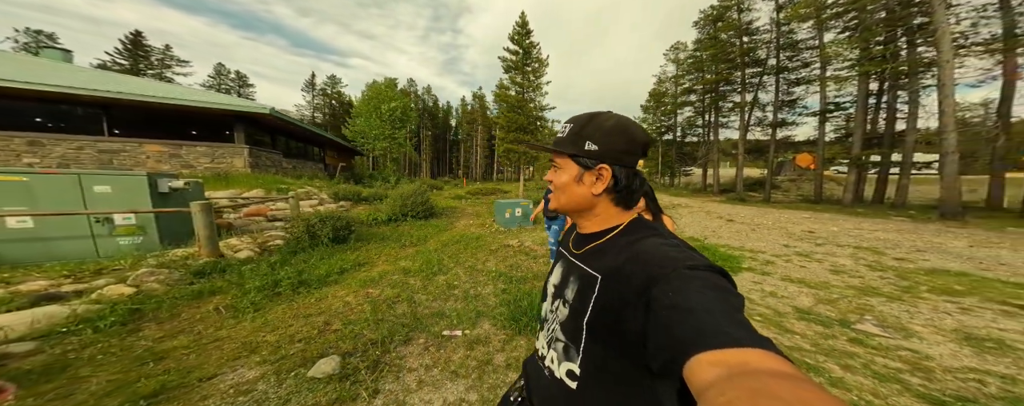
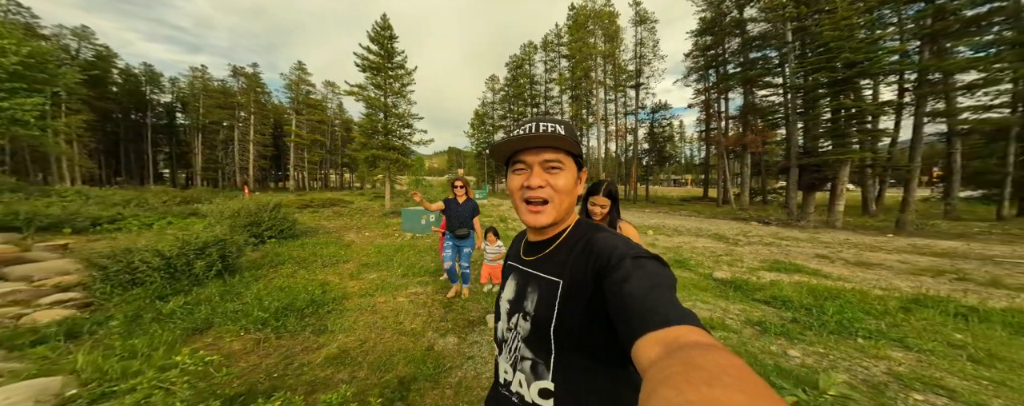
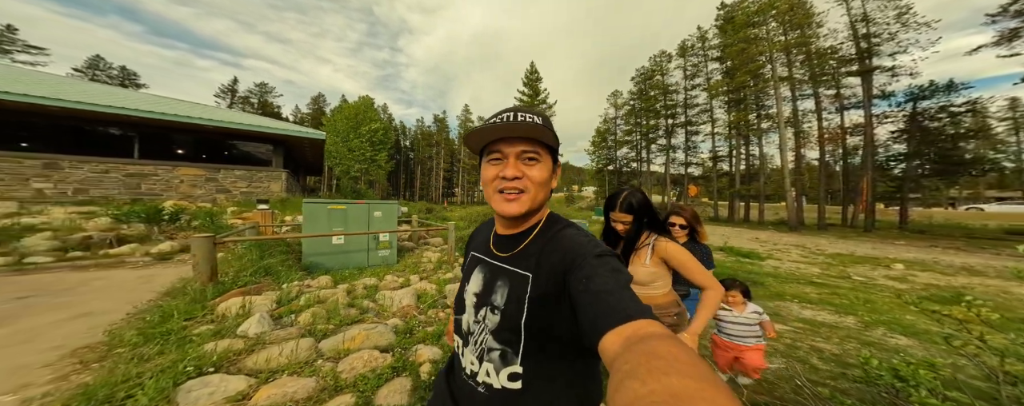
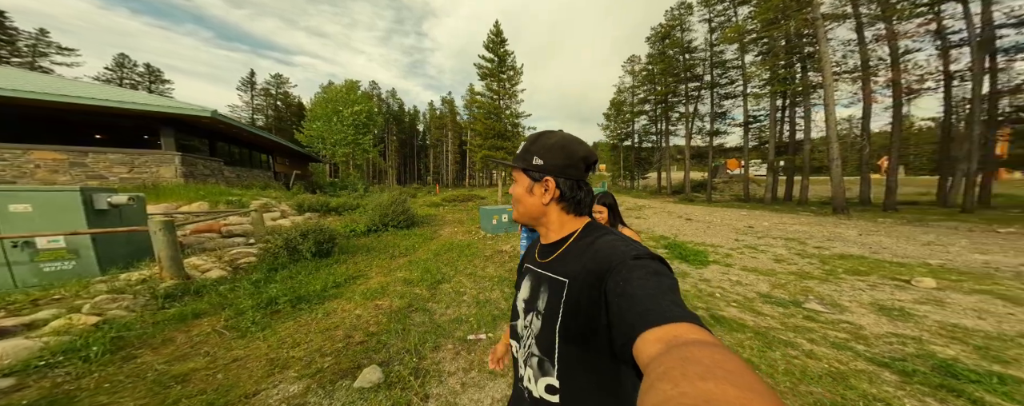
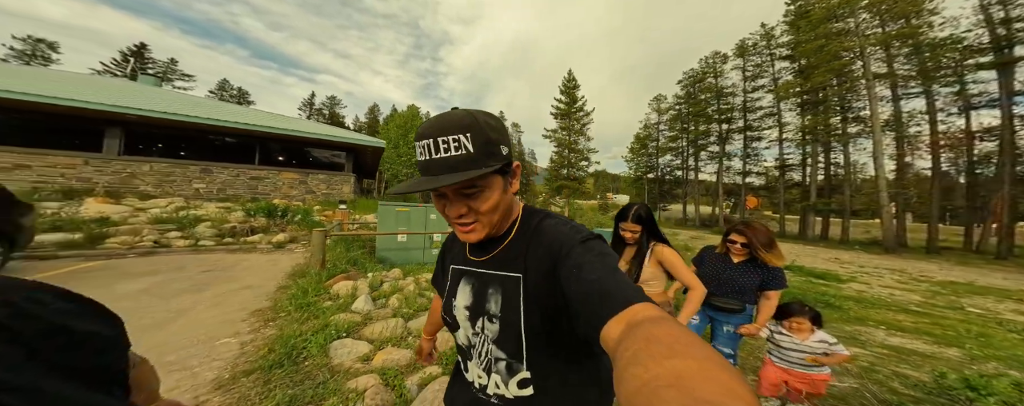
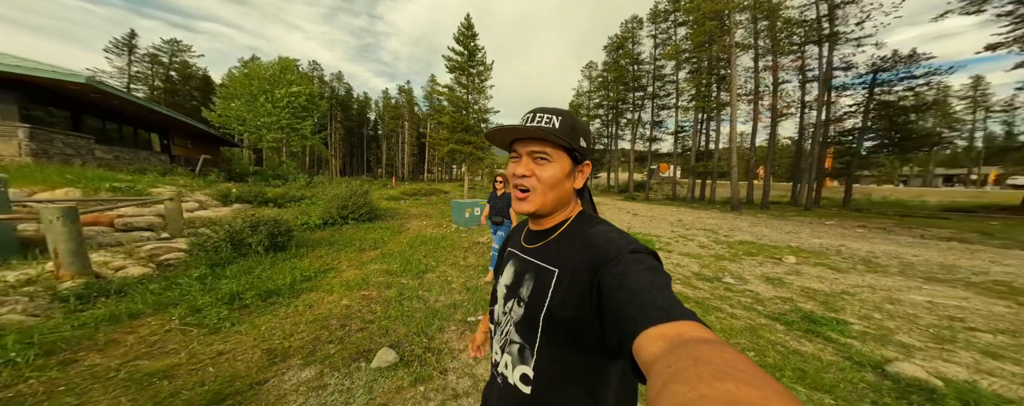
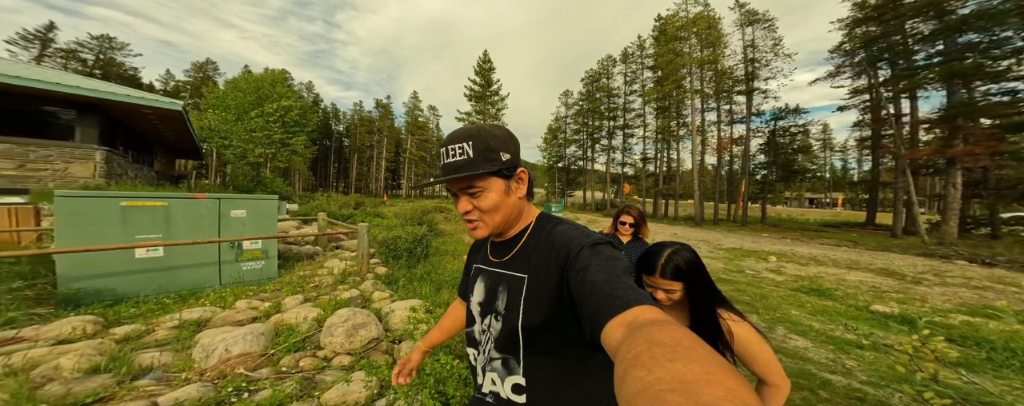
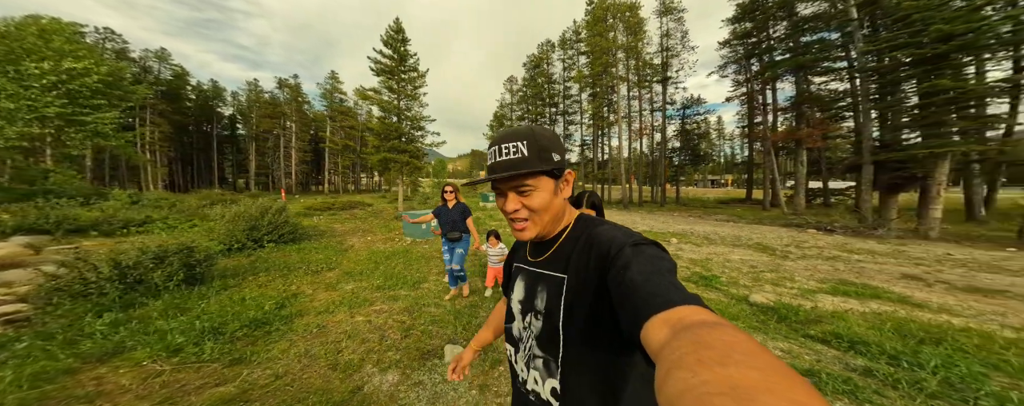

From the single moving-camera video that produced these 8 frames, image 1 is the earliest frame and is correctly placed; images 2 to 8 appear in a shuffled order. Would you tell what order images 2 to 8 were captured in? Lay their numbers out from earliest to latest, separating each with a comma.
4, 6, 8, 2, 7, 3, 5
